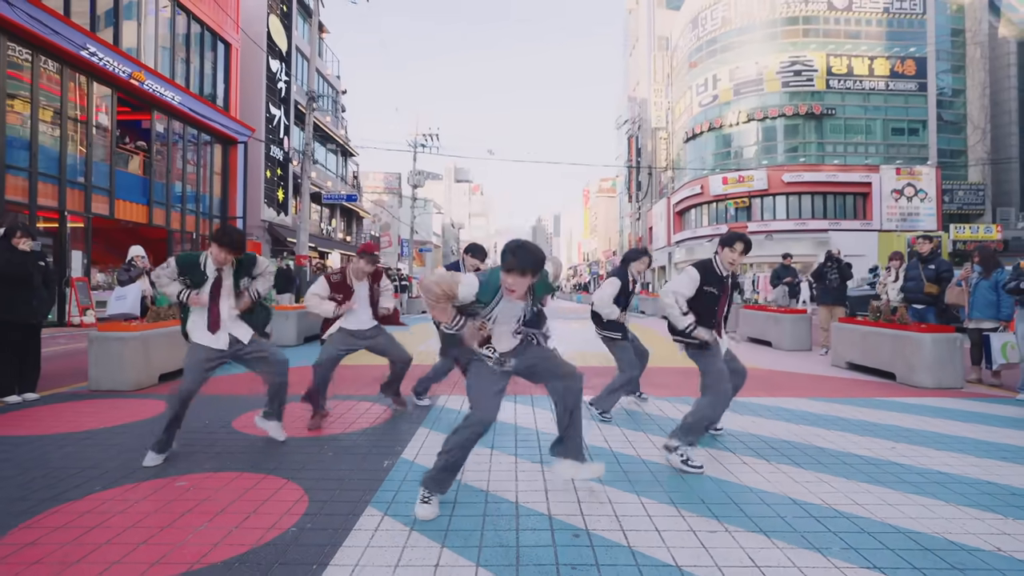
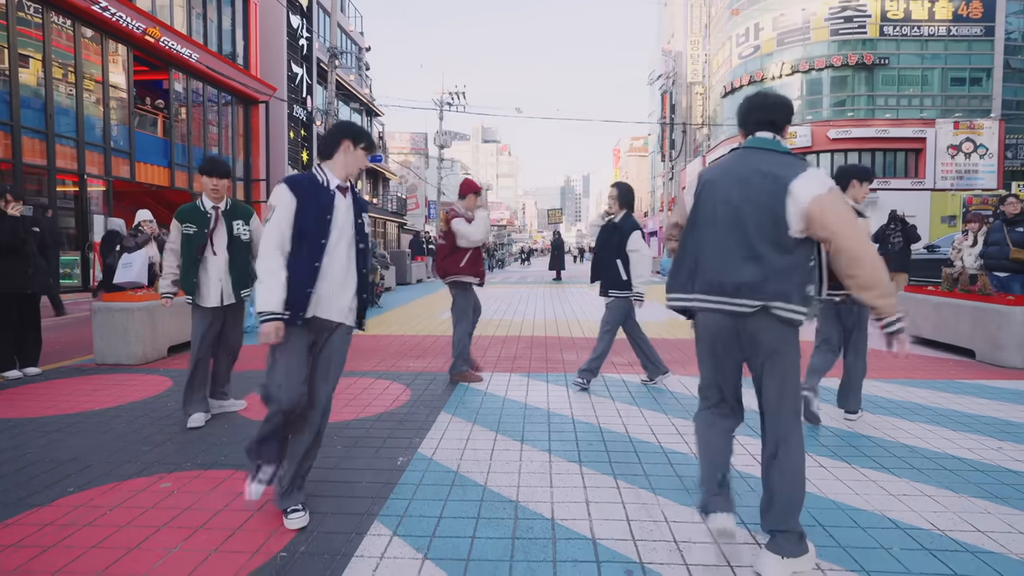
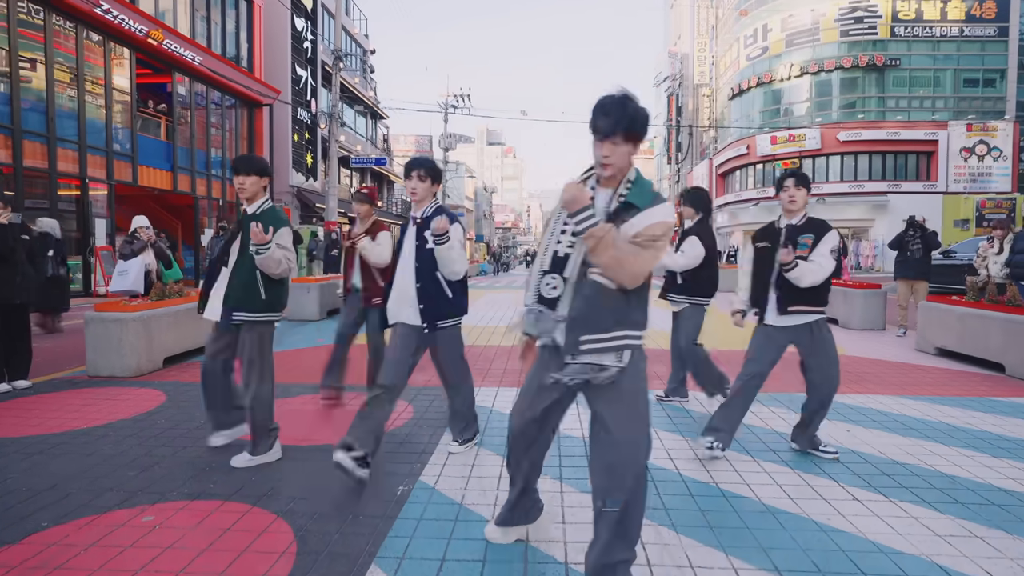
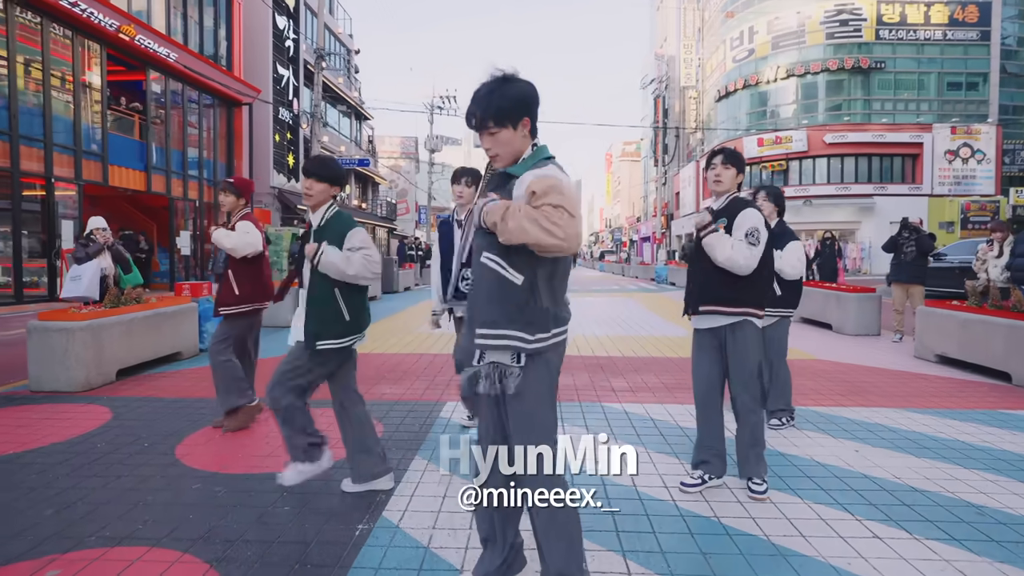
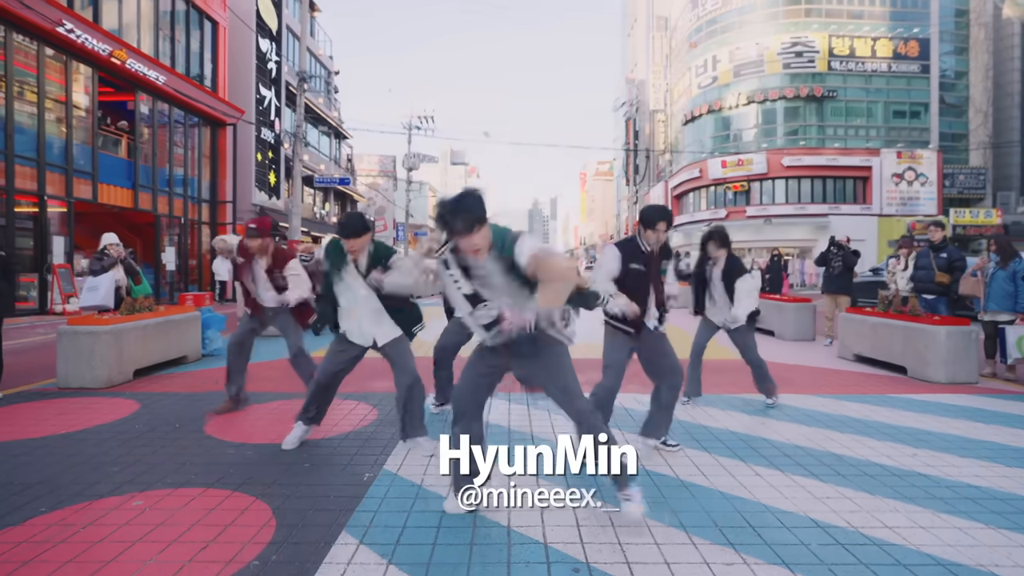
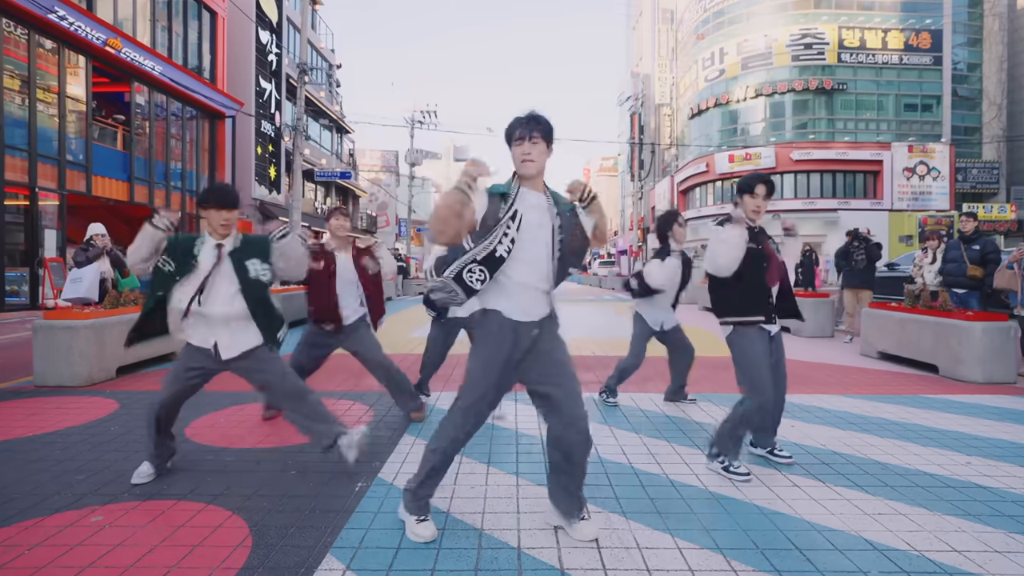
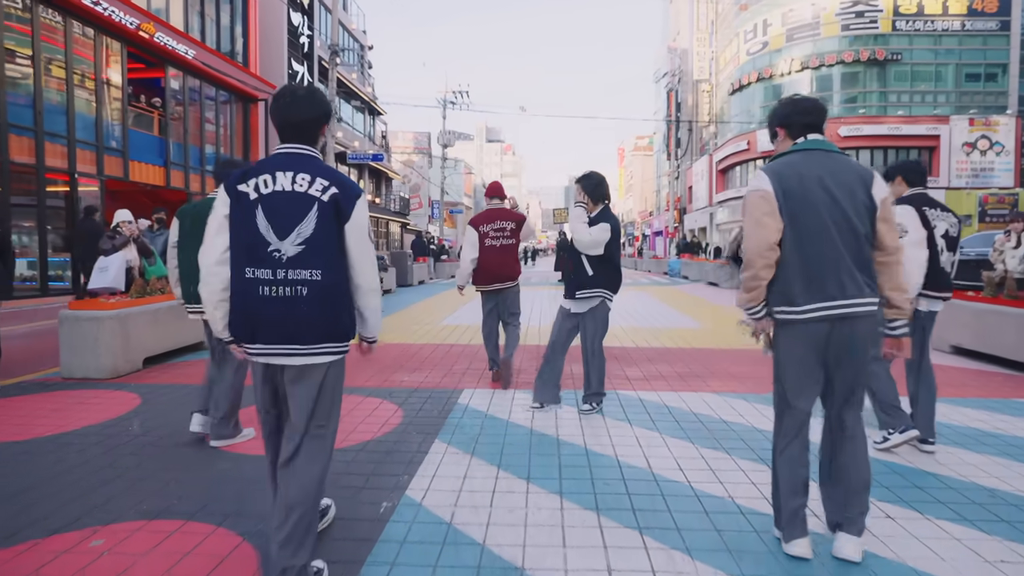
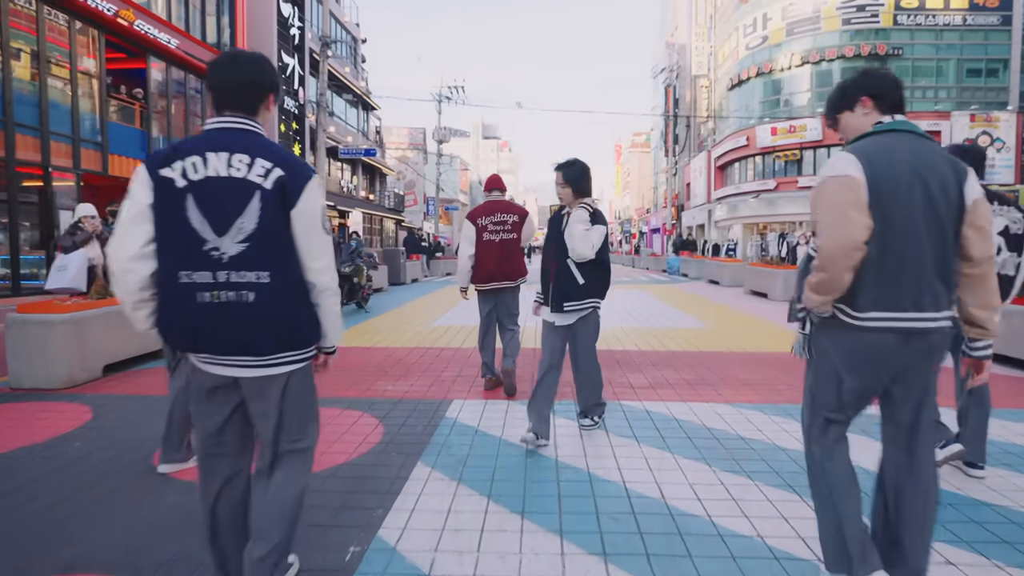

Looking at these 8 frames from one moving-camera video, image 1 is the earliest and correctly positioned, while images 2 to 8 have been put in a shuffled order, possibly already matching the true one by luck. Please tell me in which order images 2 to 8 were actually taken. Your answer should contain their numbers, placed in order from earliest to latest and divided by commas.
6, 5, 4, 3, 2, 7, 8
